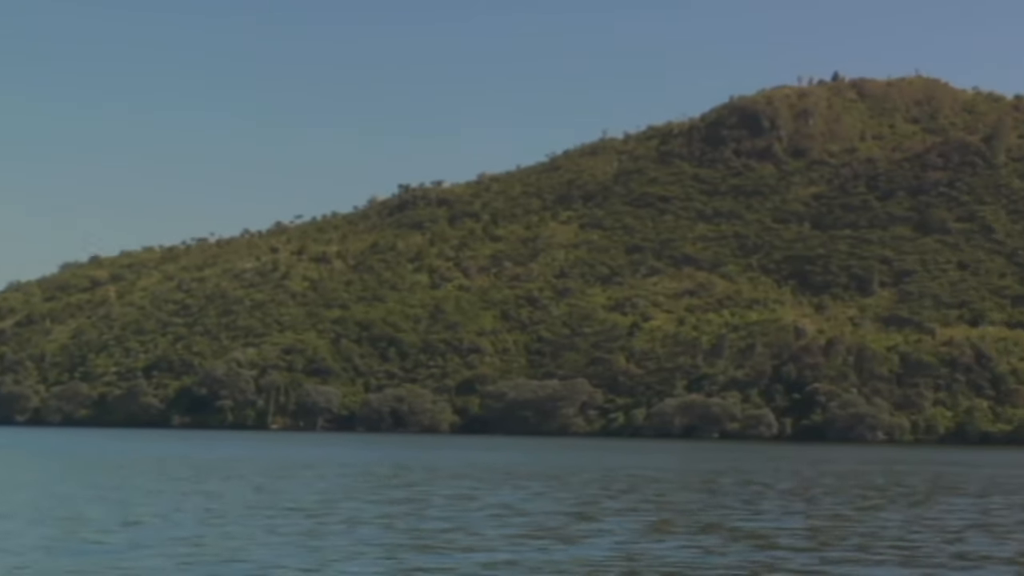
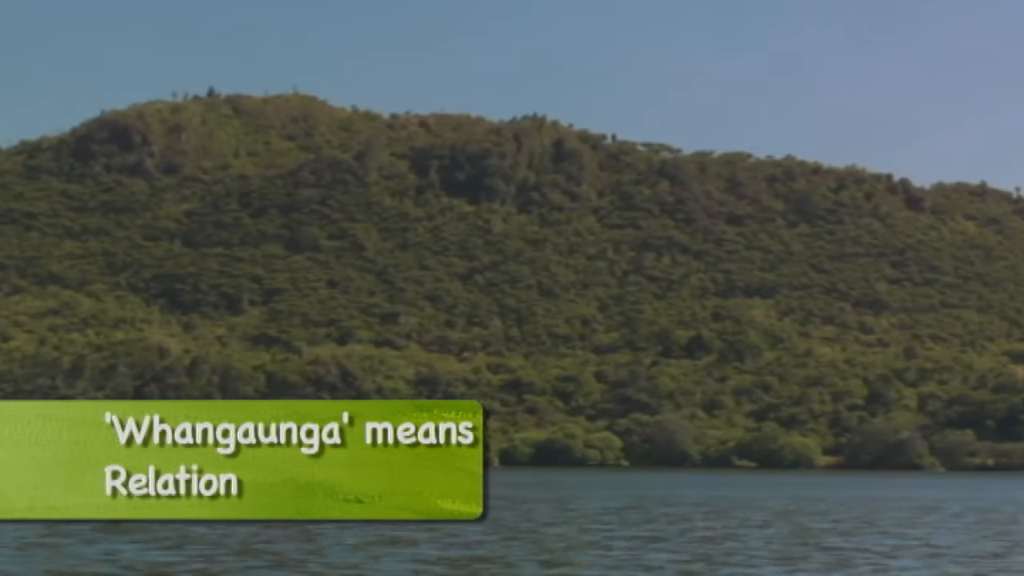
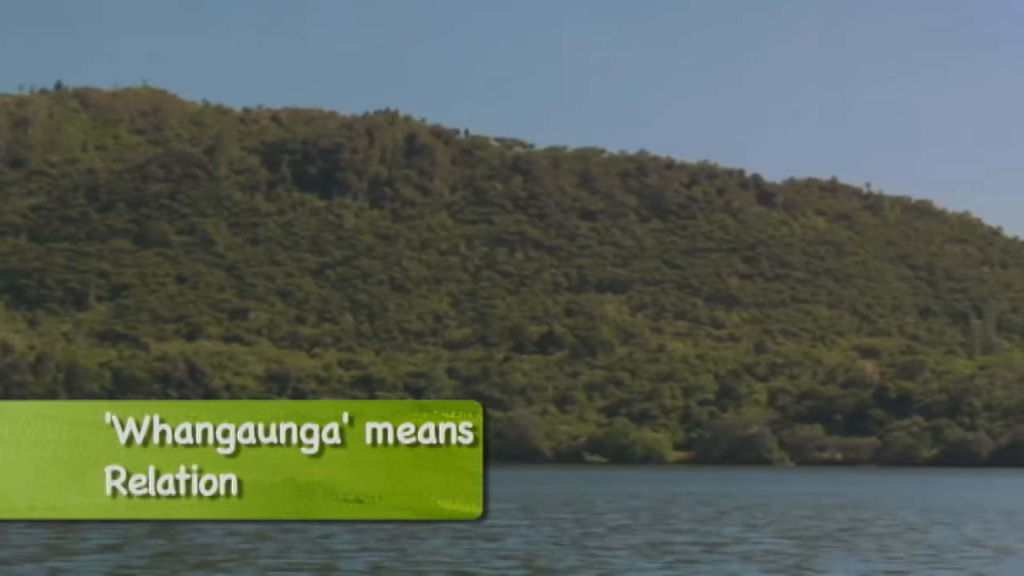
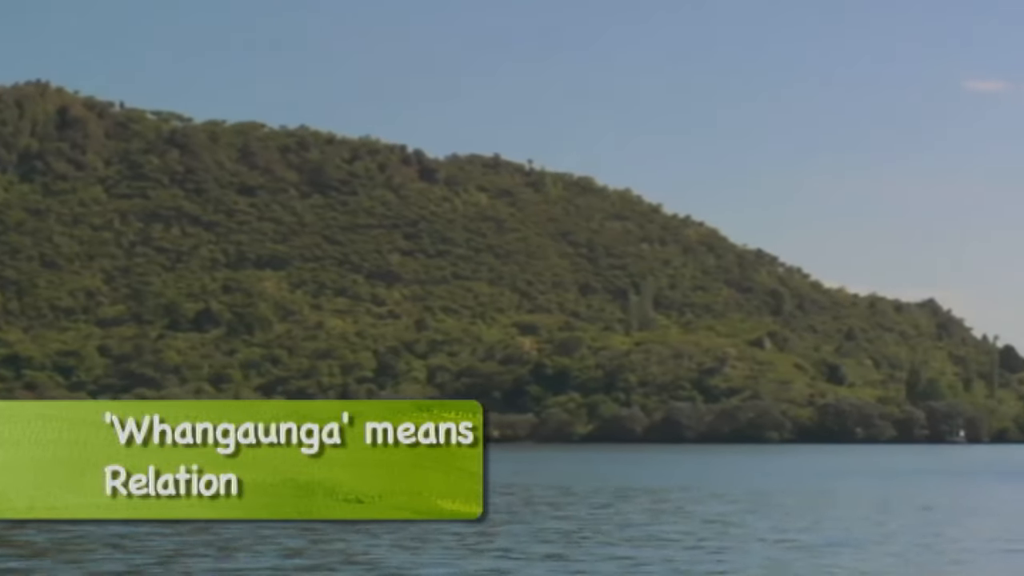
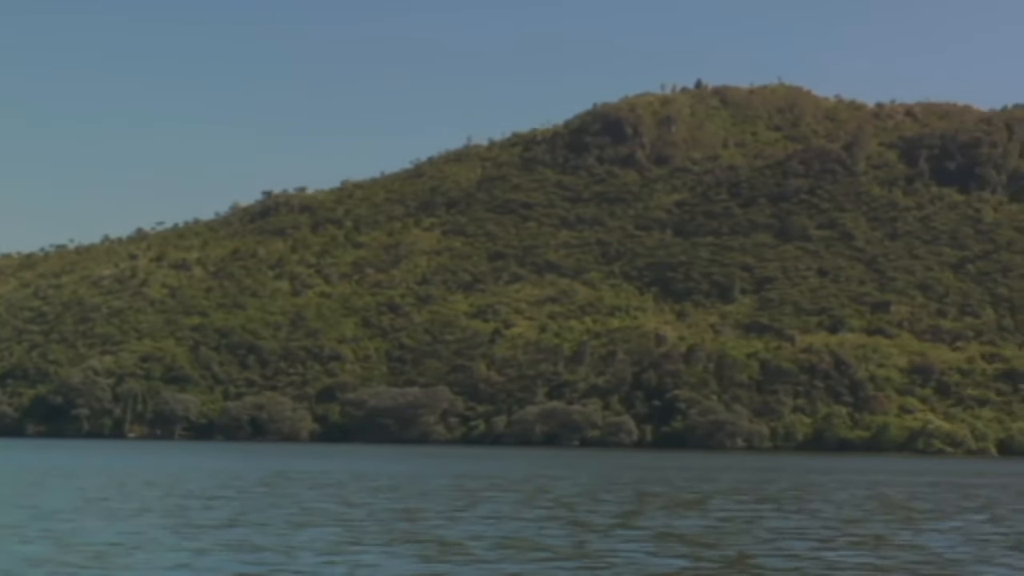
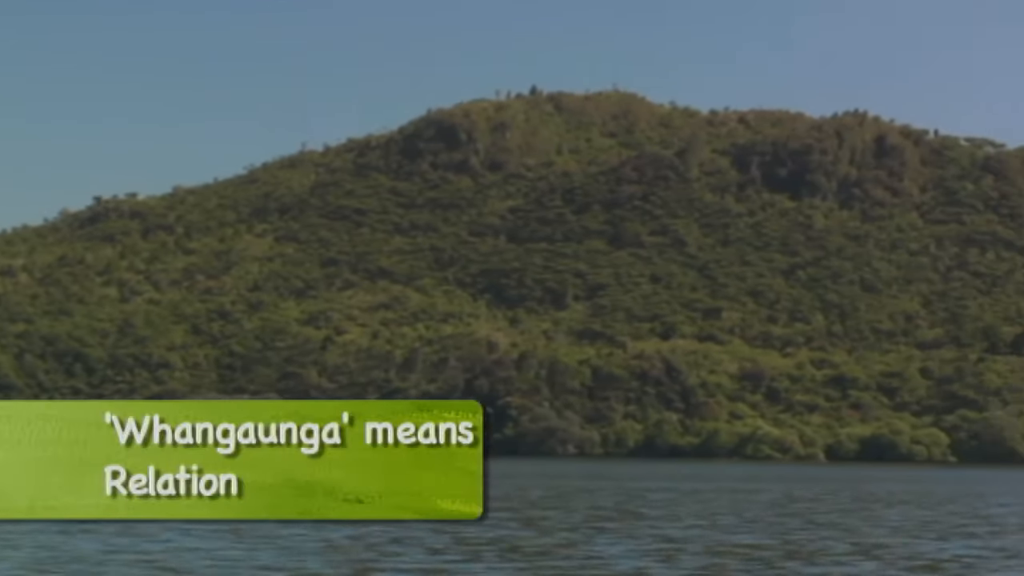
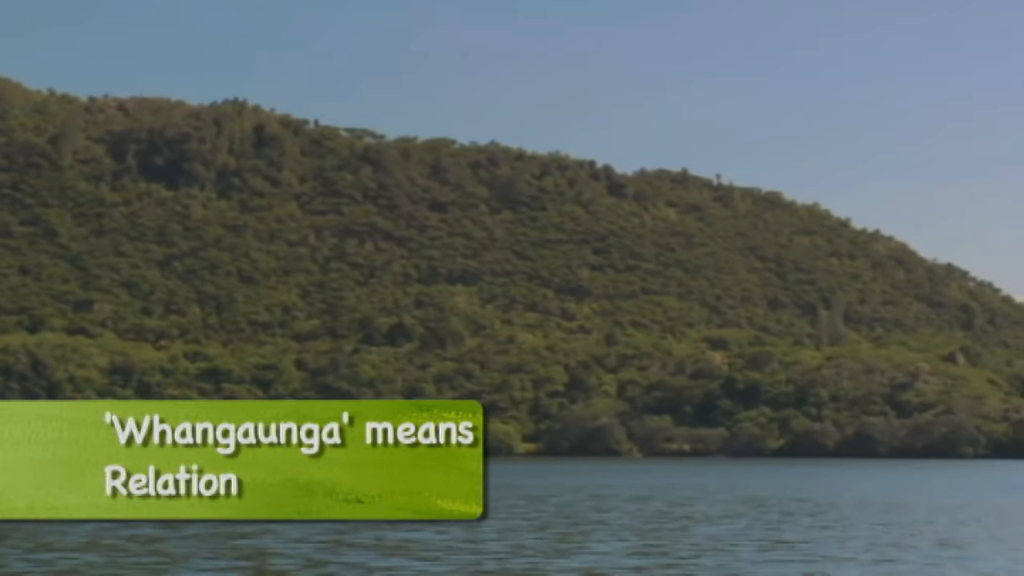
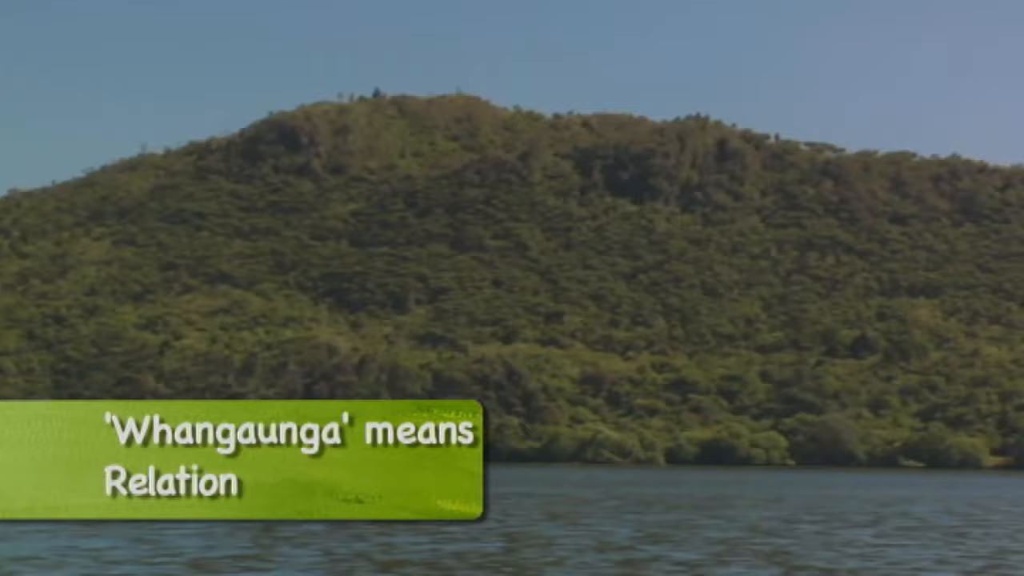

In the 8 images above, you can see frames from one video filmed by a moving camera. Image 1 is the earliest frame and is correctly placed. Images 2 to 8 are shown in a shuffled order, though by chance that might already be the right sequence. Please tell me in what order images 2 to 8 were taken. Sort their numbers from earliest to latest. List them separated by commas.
5, 6, 8, 2, 3, 7, 4
